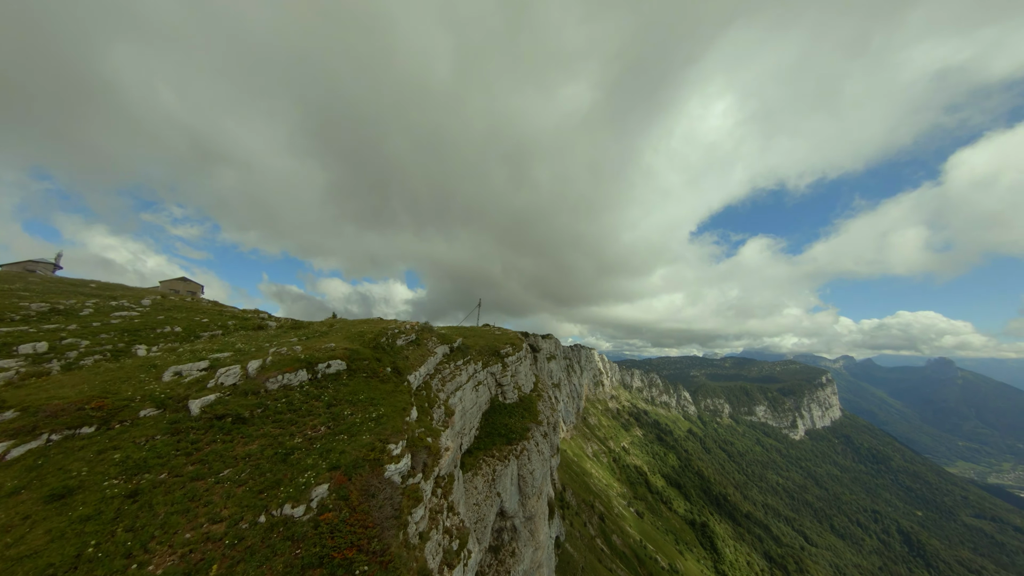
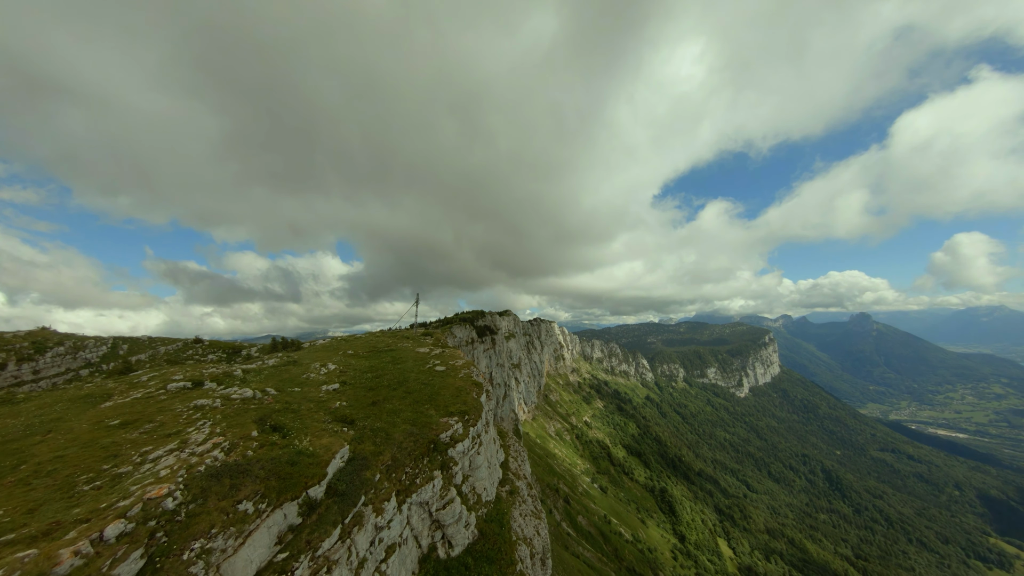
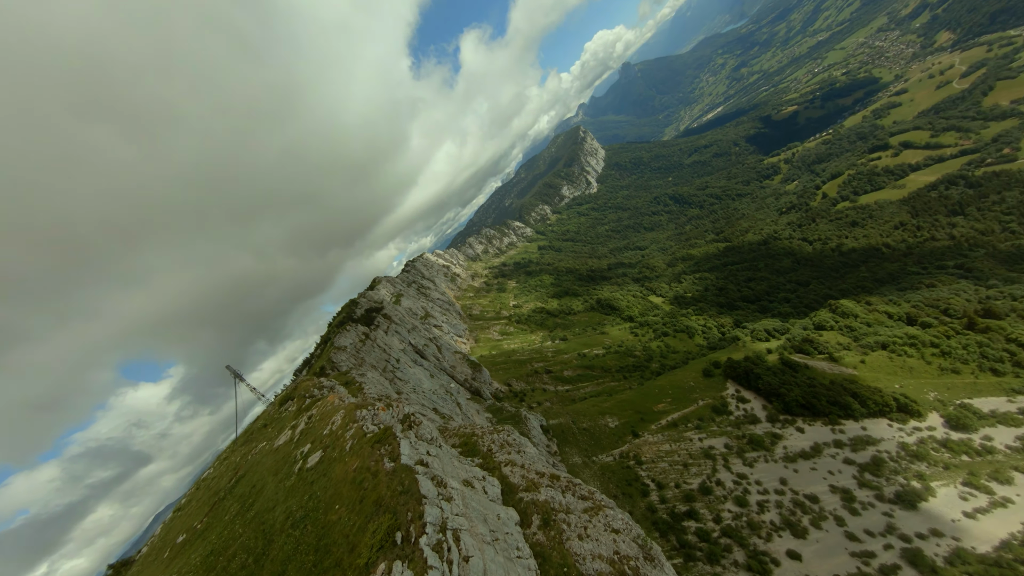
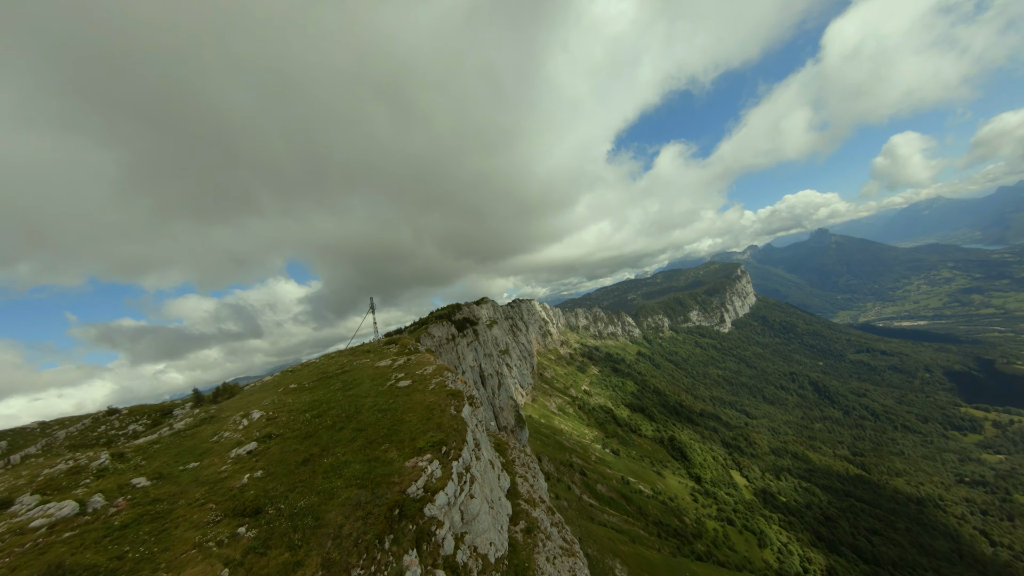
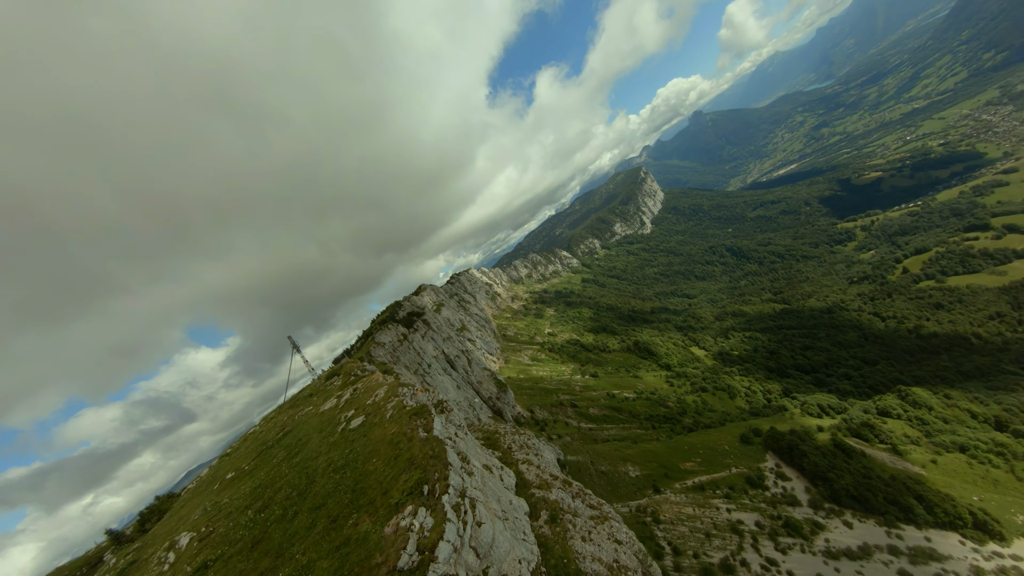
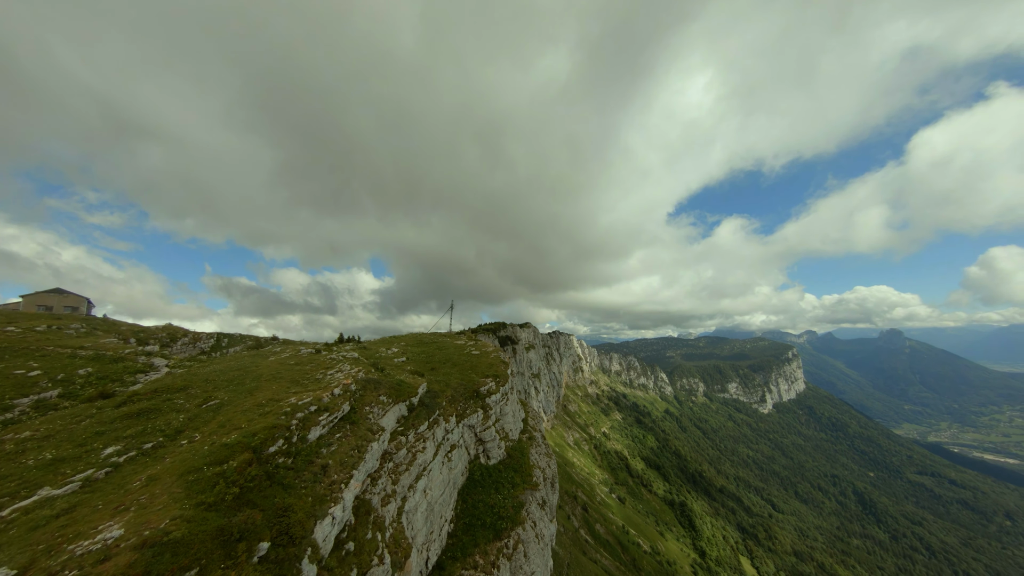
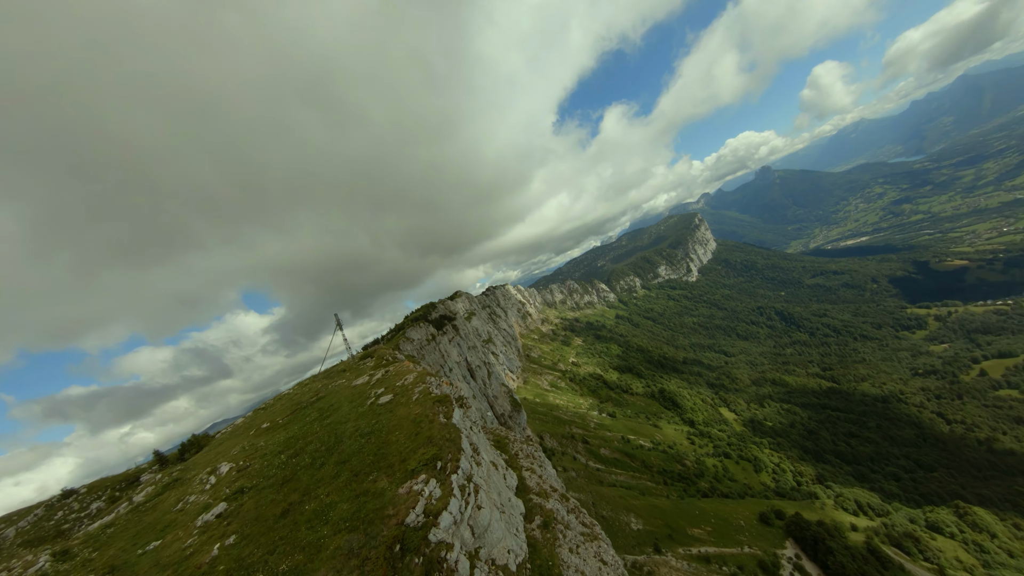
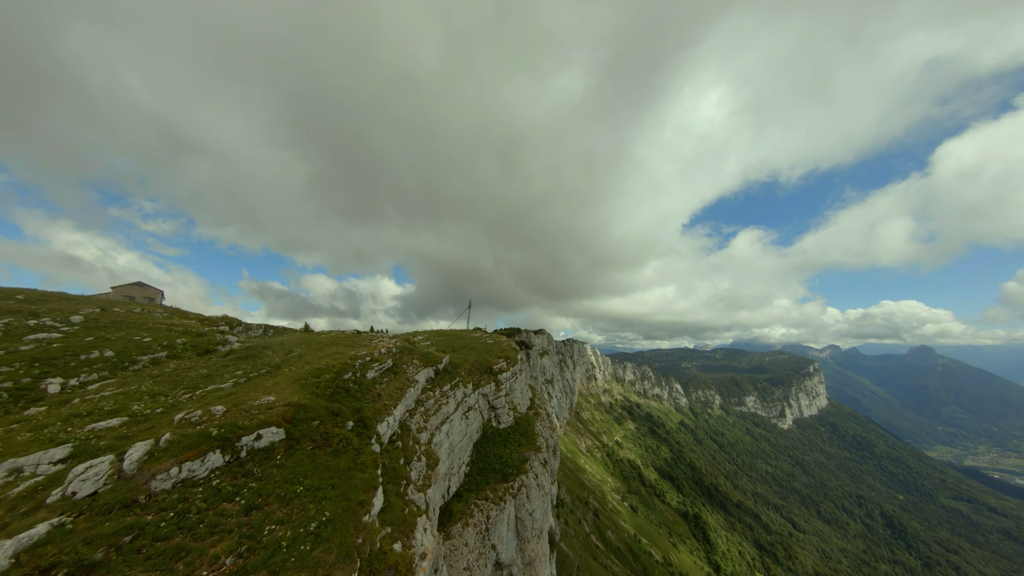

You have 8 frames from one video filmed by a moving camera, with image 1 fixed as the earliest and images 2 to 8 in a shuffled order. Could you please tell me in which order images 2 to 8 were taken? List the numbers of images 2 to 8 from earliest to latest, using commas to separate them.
8, 6, 2, 4, 7, 5, 3
